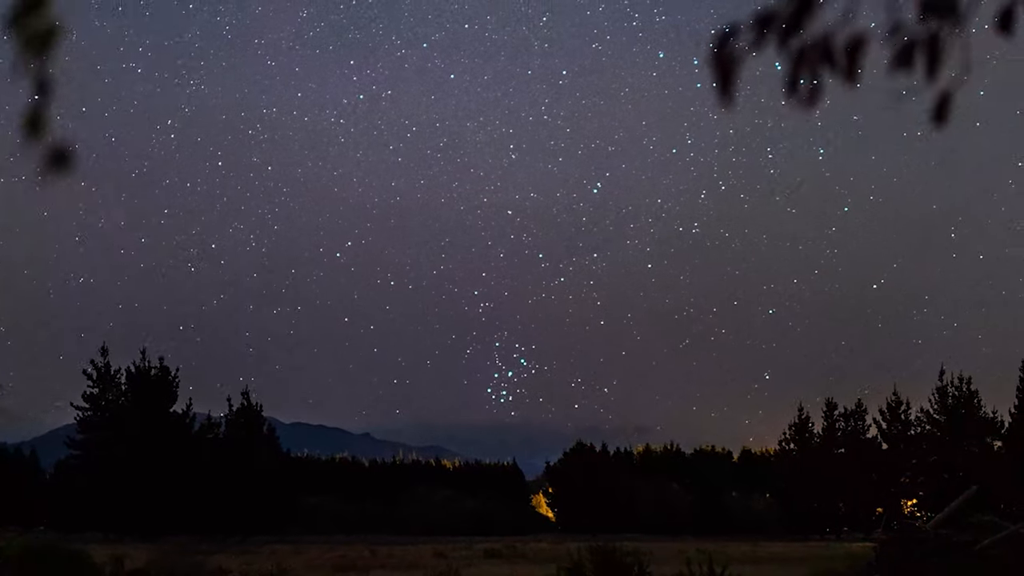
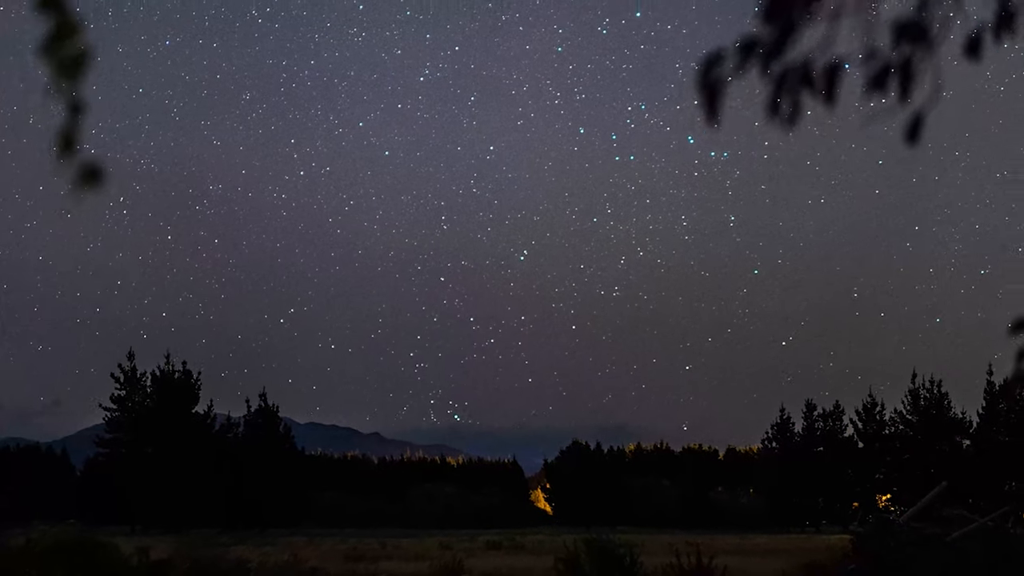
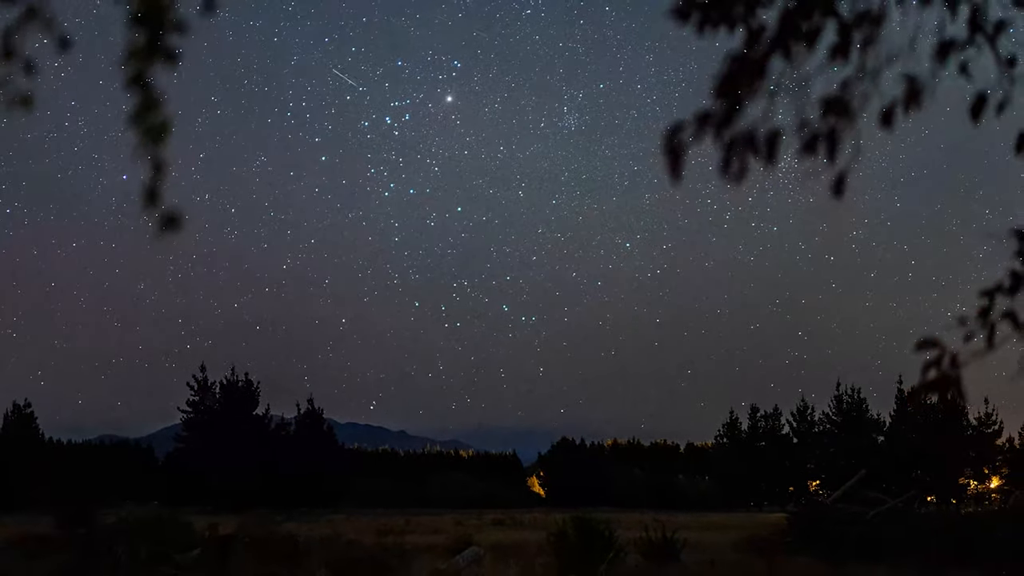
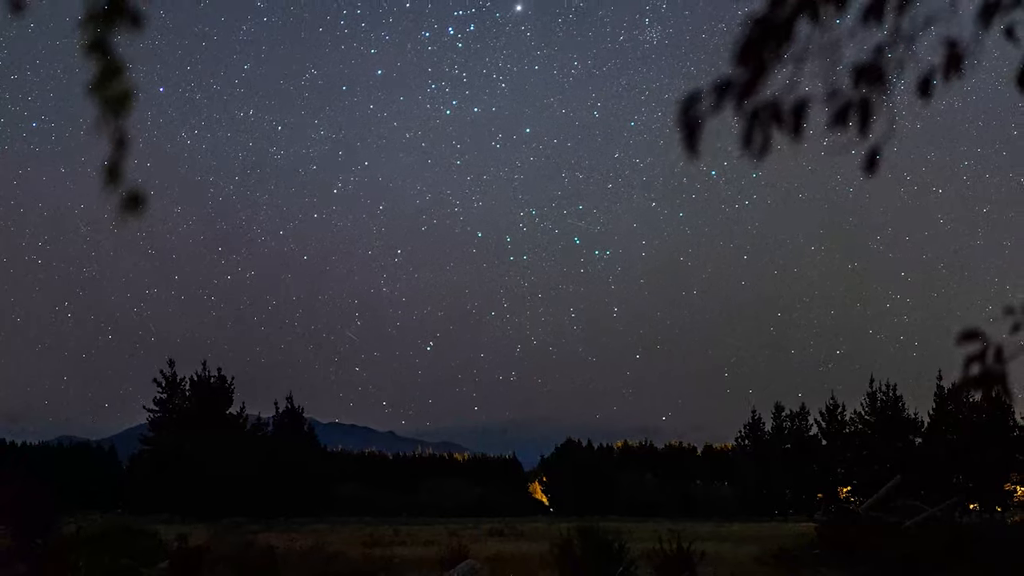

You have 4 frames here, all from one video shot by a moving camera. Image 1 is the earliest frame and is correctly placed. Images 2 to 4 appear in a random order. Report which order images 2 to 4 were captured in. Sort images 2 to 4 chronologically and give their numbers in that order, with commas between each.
2, 4, 3
